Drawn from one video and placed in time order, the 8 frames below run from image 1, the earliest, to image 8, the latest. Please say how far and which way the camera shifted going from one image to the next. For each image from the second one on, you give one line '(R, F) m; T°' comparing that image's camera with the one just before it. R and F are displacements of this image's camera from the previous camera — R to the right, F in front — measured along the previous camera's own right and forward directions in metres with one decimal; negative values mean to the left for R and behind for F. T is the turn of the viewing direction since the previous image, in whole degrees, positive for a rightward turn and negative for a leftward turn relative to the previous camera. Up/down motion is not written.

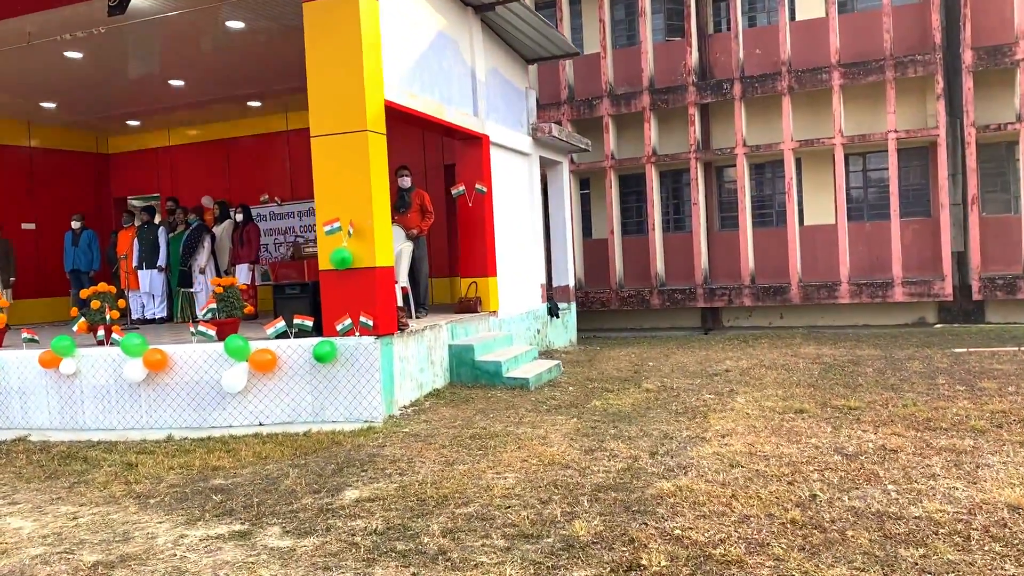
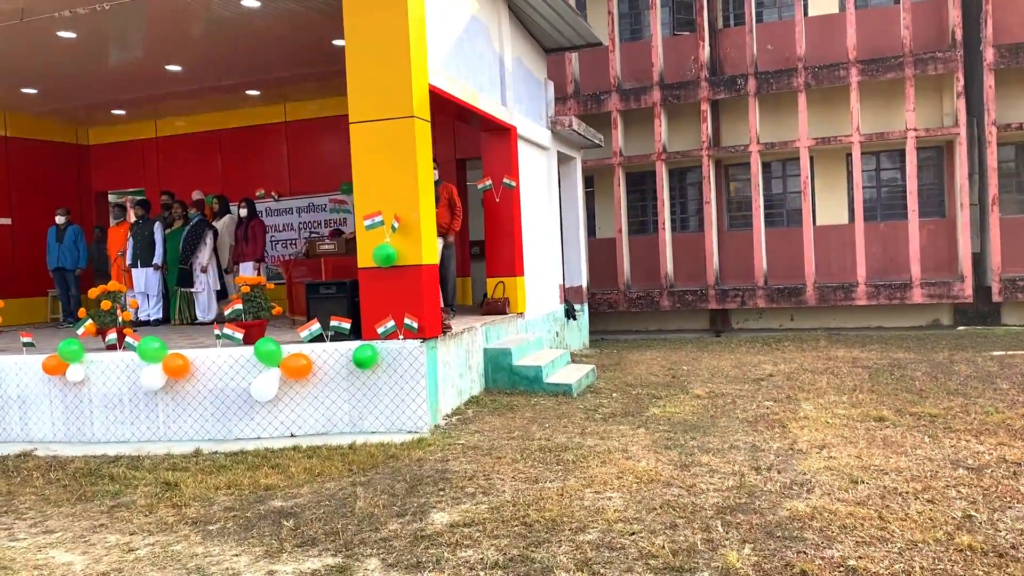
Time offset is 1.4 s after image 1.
(-0.7, +0.5) m; +3°
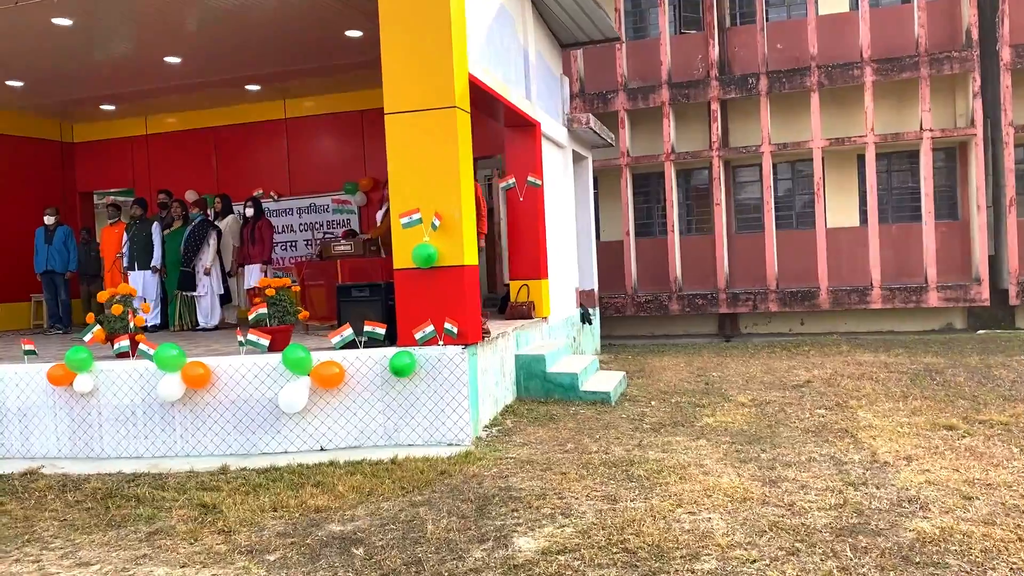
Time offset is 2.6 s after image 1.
(-0.5, +0.4) m; +2°
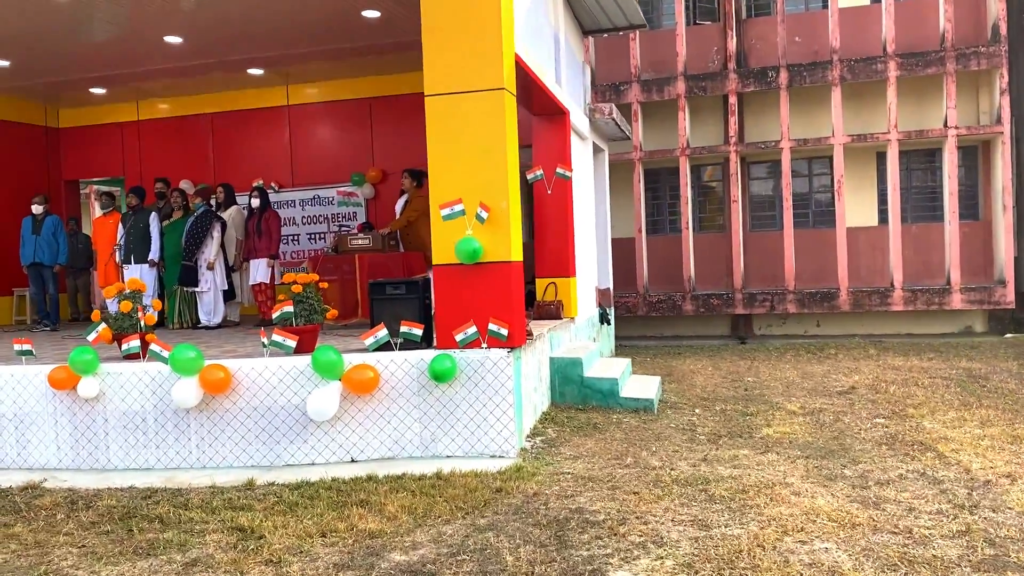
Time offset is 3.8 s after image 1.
(-0.4, +0.4) m; +2°
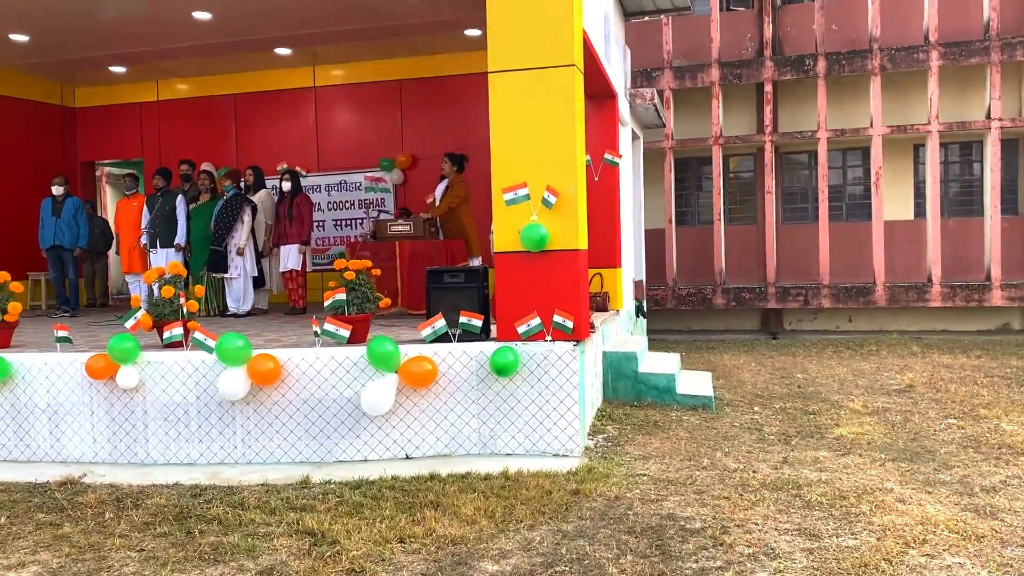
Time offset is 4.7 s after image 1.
(-0.4, +0.3) m; 0°
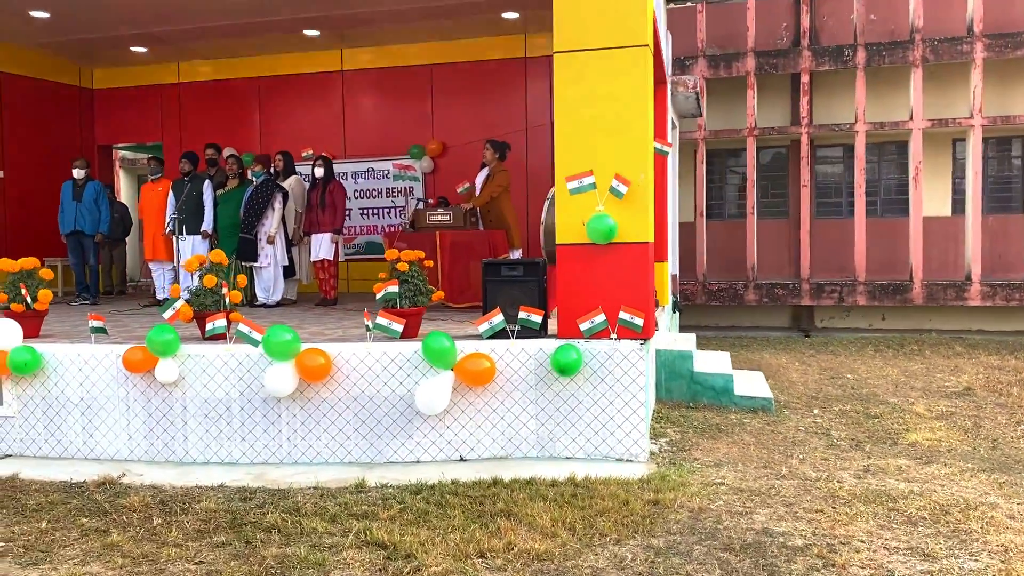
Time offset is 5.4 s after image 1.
(-0.3, +0.3) m; 0°
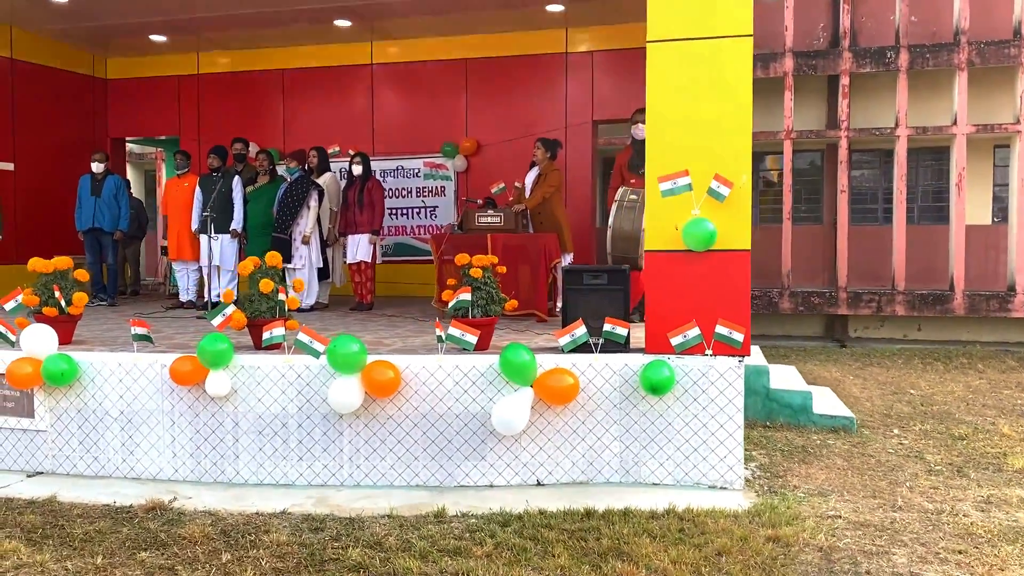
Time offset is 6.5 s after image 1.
(-0.4, +0.4) m; +1°
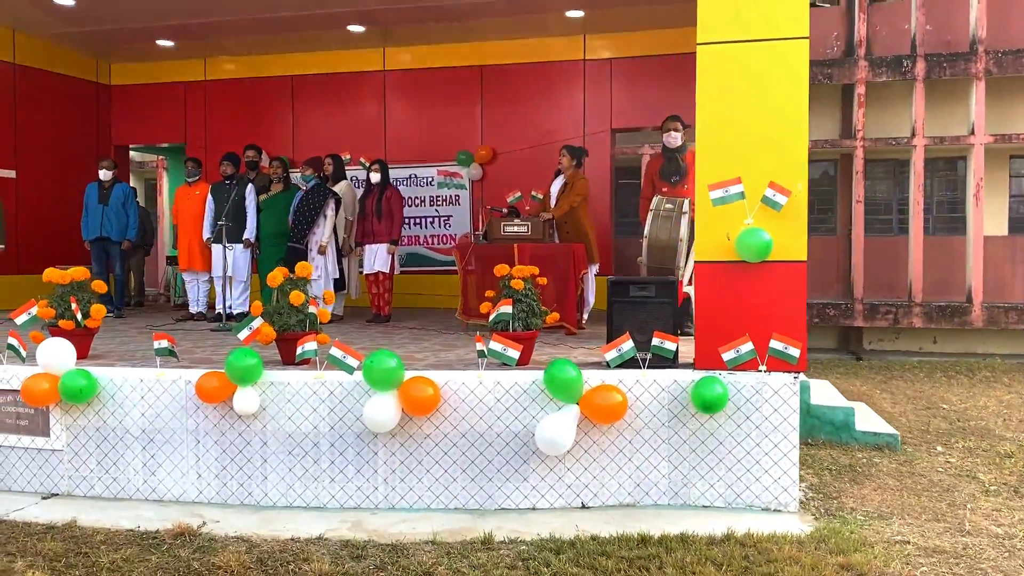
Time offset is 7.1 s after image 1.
(-0.2, +0.2) m; +1°
